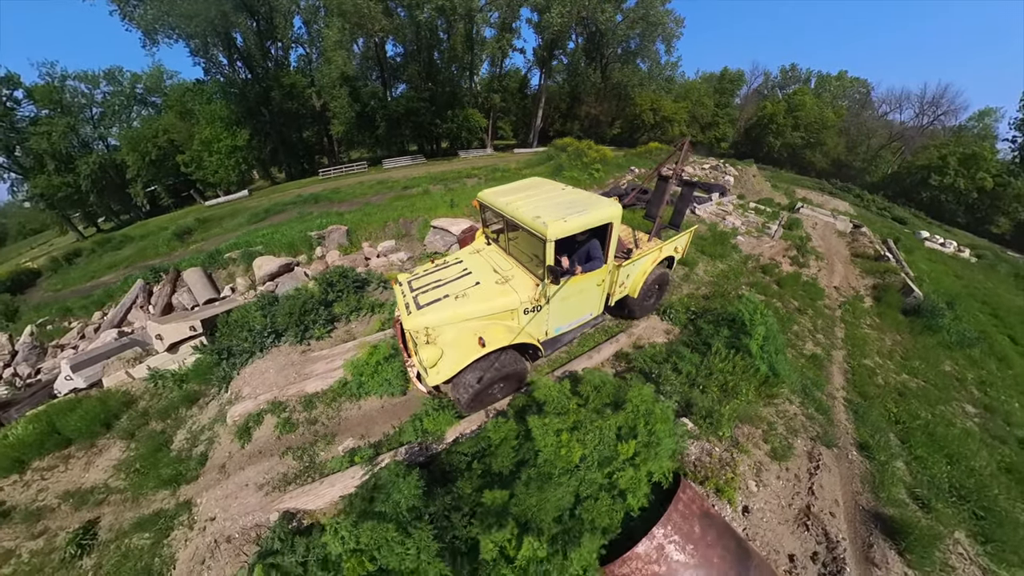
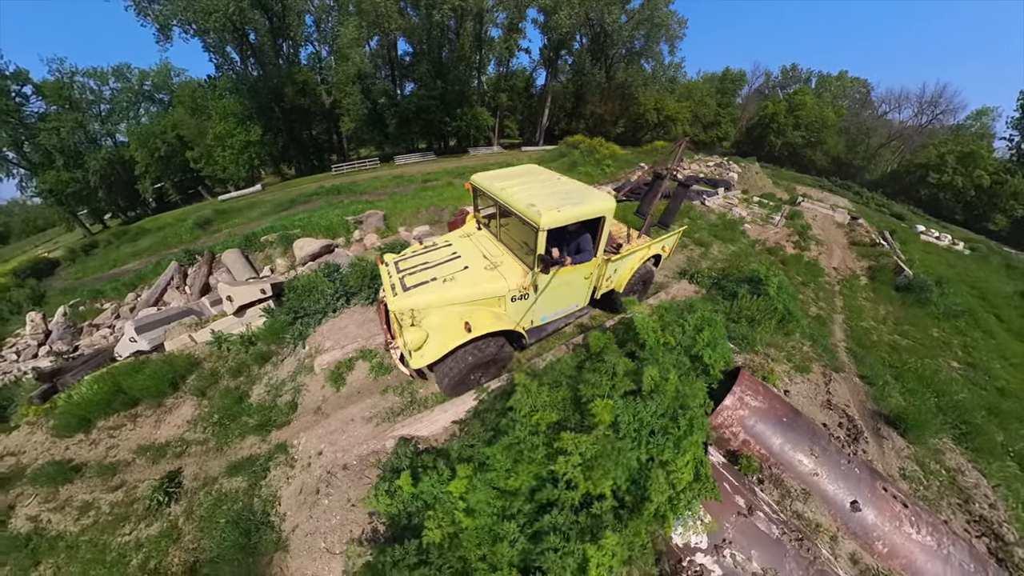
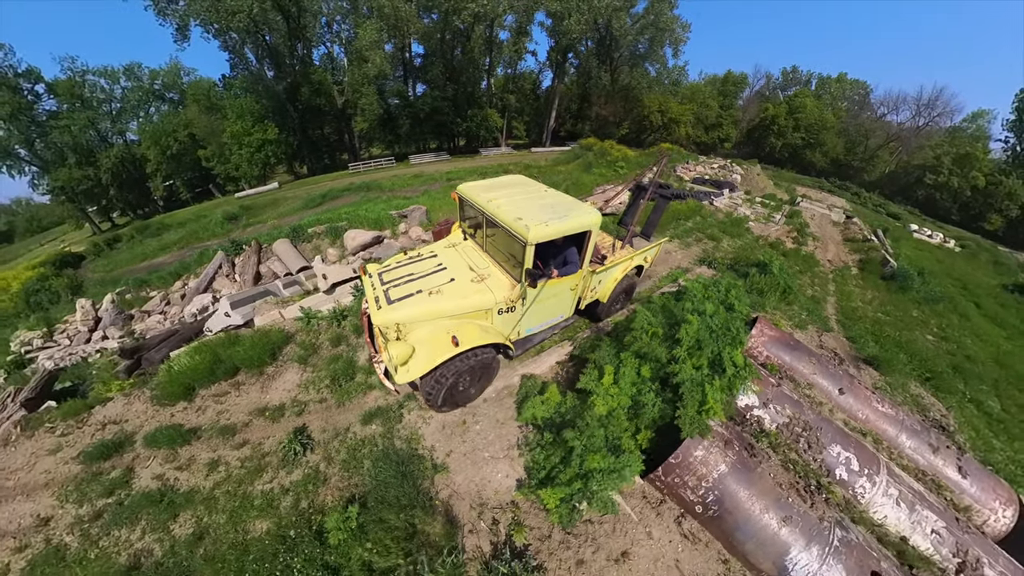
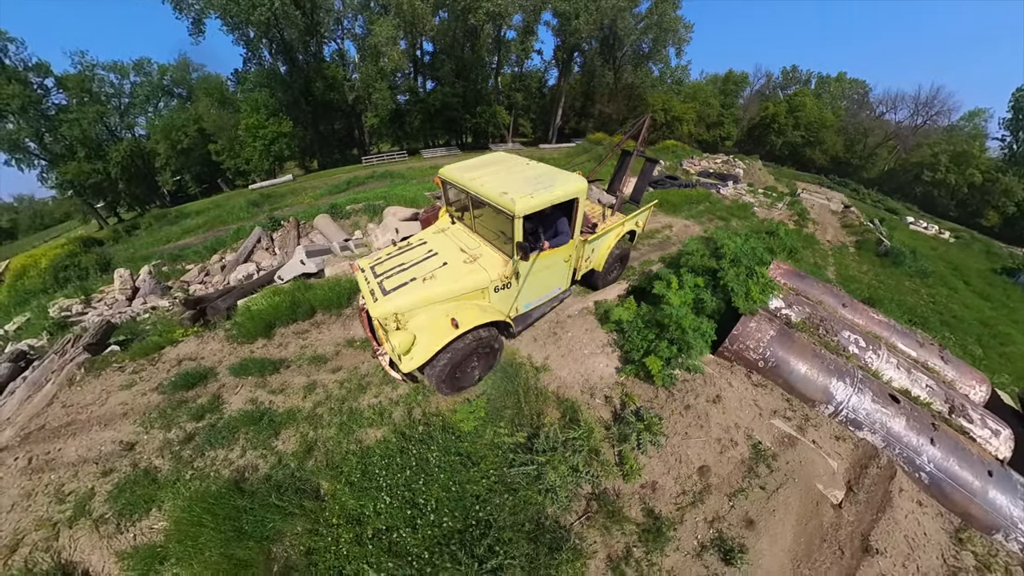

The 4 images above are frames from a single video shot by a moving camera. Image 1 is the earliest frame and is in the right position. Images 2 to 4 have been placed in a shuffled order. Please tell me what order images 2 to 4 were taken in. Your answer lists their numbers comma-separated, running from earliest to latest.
2, 3, 4
